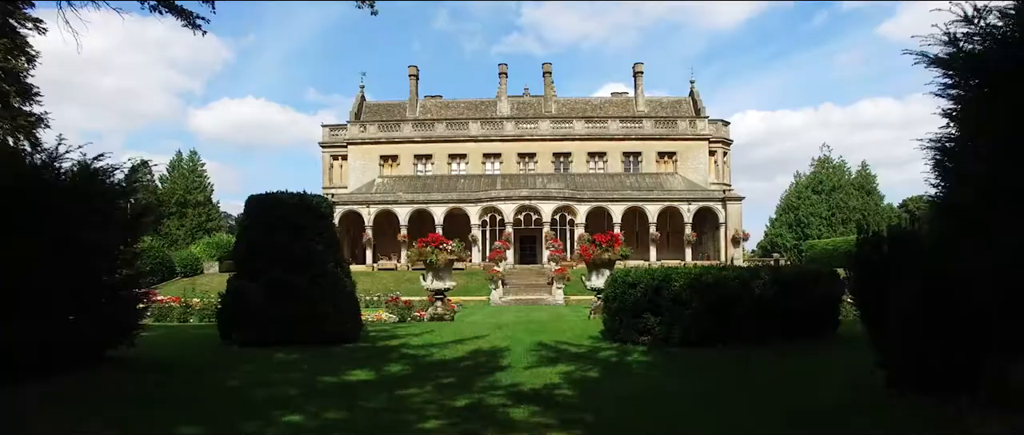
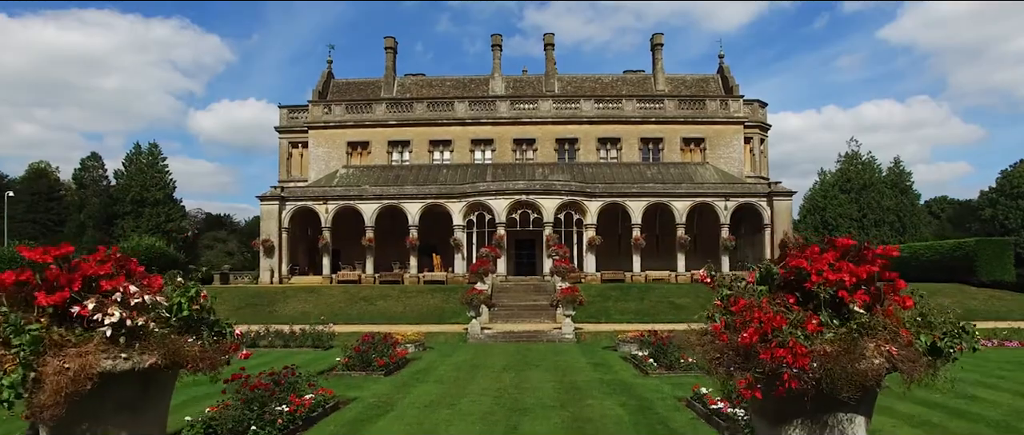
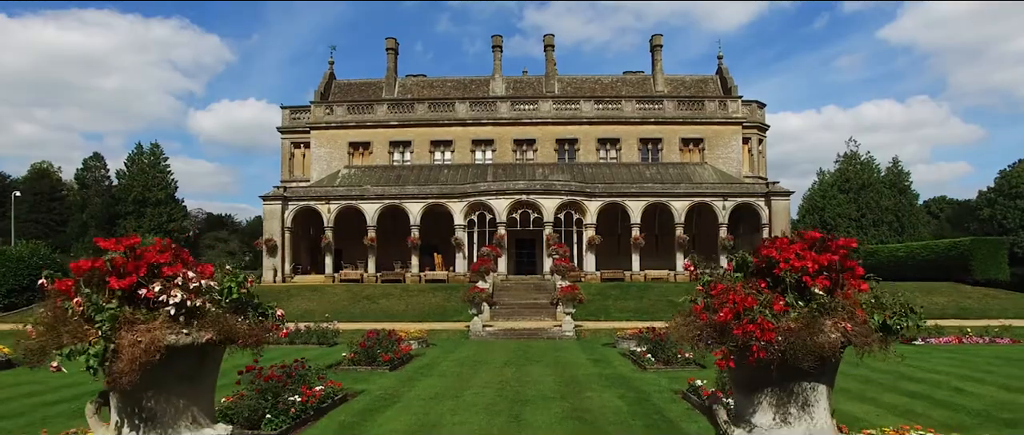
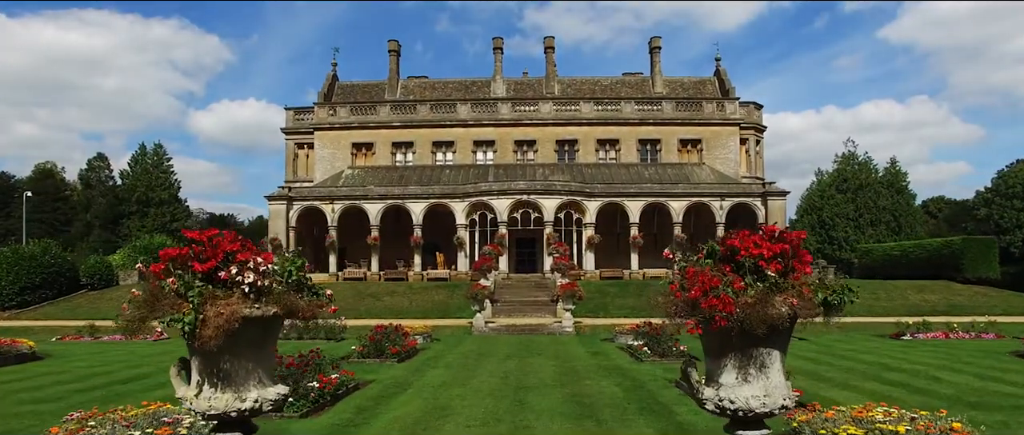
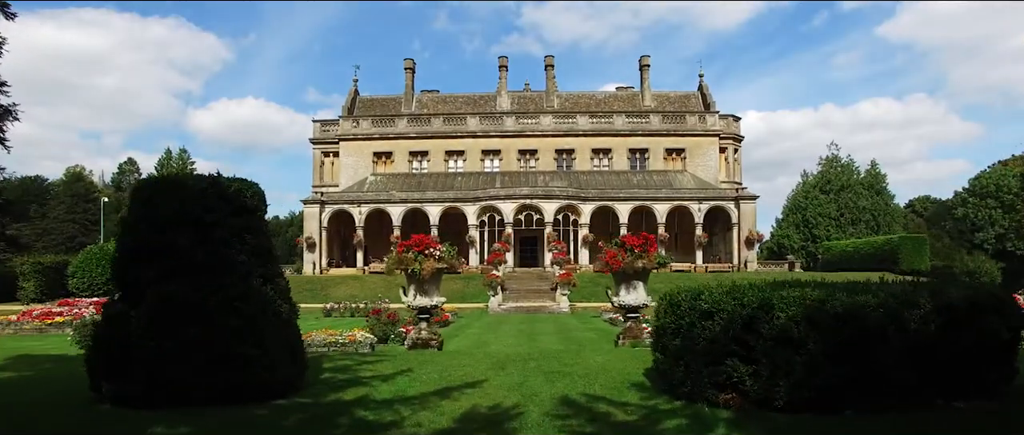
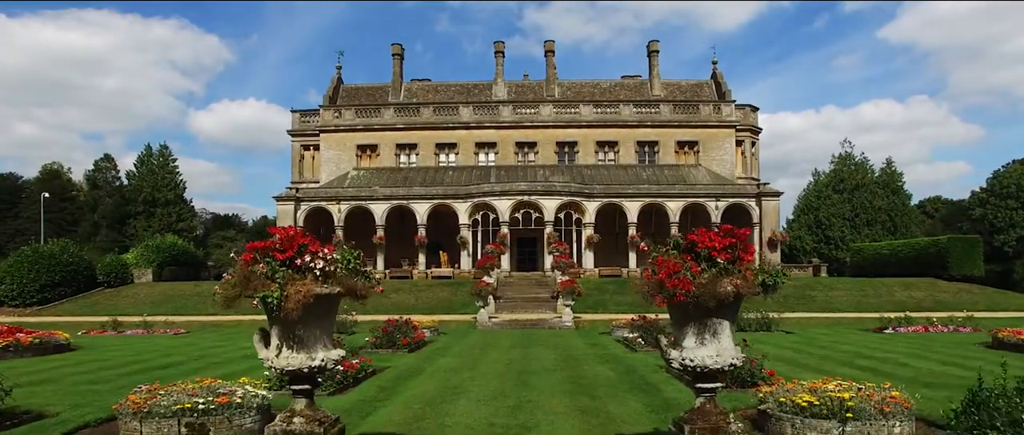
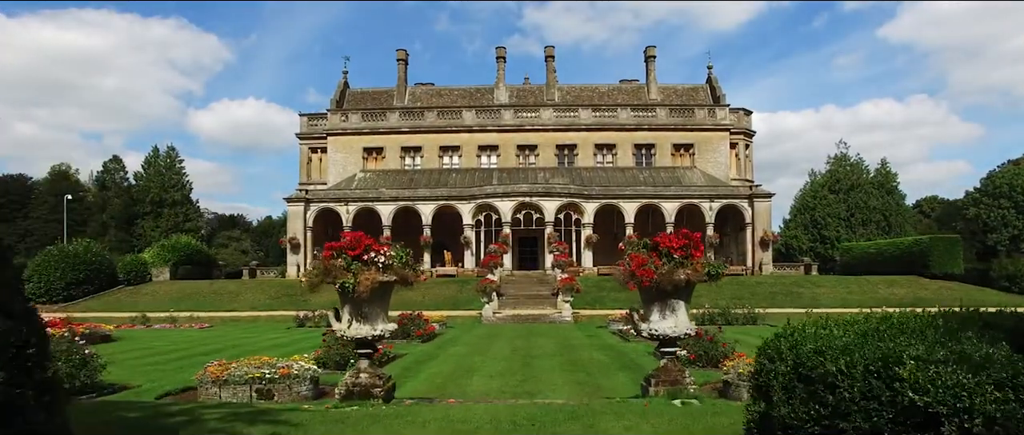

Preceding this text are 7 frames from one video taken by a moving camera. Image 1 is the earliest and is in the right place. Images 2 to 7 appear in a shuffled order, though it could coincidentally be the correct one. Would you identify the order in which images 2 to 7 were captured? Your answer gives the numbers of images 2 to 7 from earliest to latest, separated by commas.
5, 7, 6, 4, 3, 2
